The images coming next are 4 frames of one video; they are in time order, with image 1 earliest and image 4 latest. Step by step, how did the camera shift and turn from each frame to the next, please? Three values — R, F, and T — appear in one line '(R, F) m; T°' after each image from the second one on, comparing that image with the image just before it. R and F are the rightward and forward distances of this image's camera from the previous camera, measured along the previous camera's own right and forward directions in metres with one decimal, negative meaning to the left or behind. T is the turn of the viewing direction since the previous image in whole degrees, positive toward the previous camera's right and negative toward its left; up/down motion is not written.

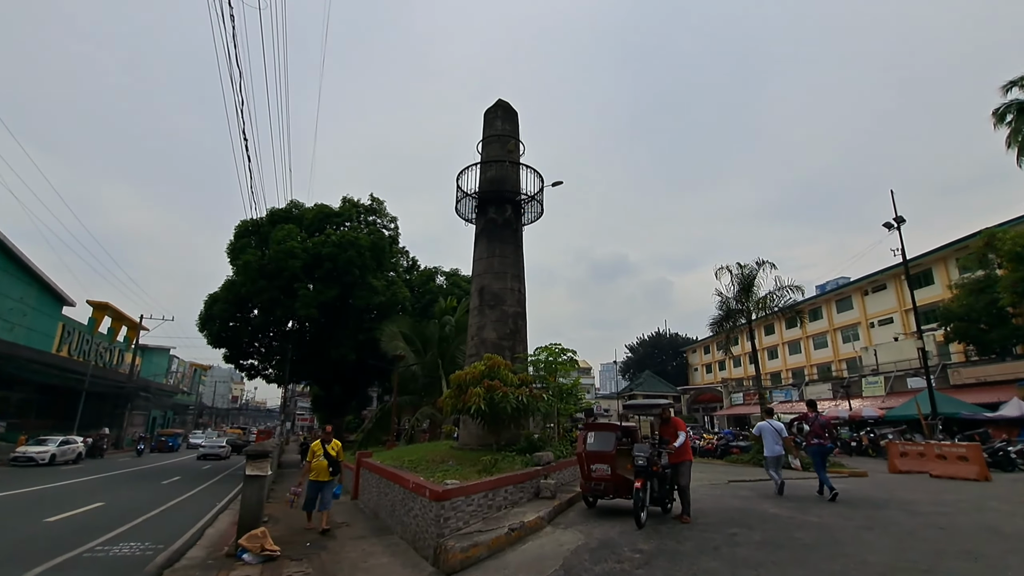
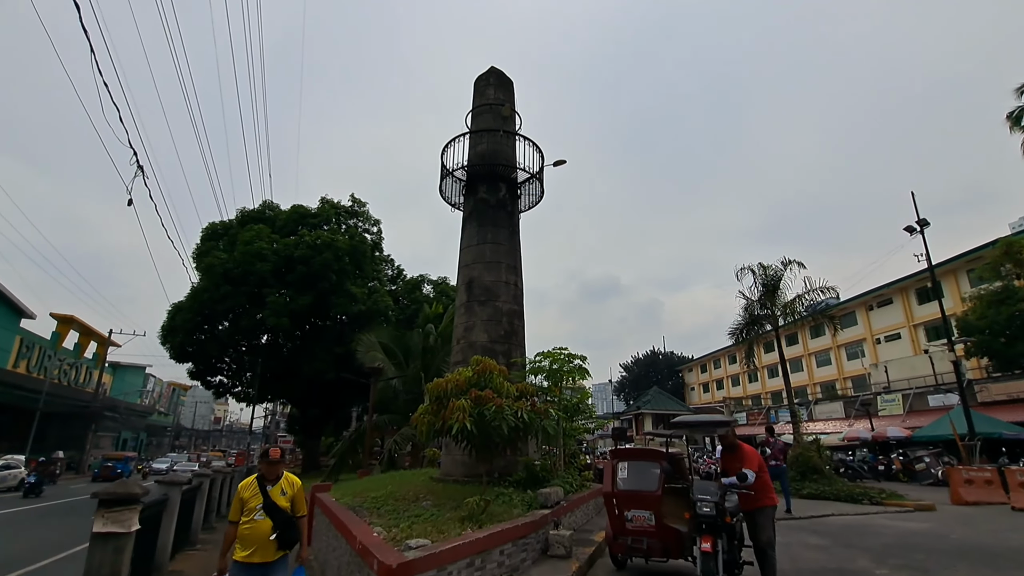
(-0.1, +1.8) m; +1°
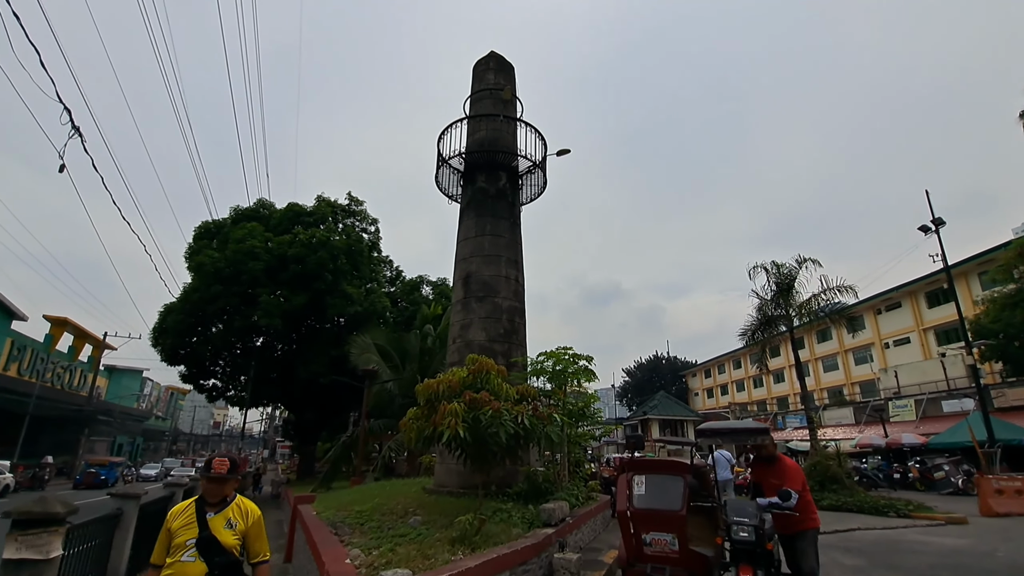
(0.0, +0.6) m; 0°
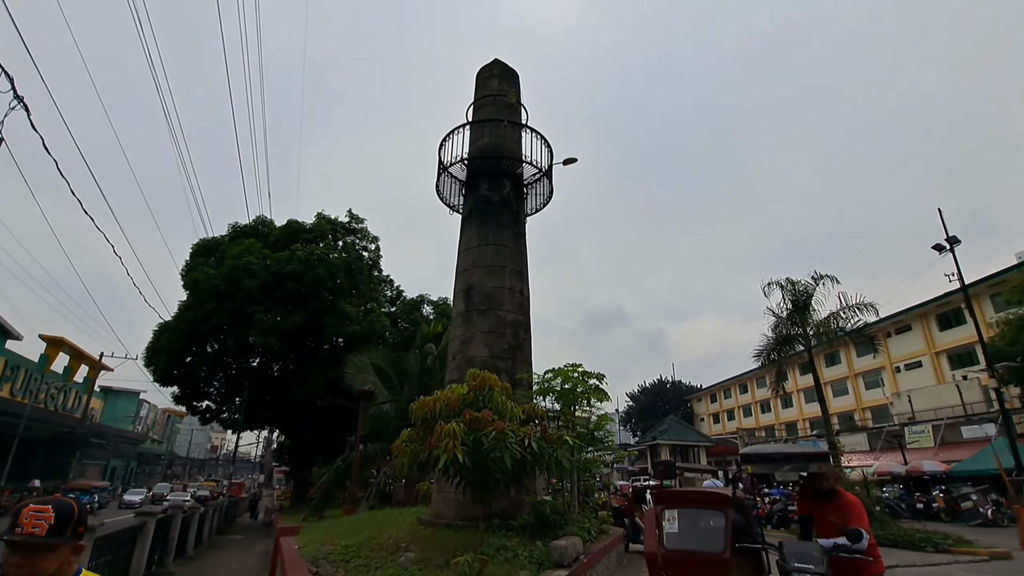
(0.0, +0.5) m; 0°
